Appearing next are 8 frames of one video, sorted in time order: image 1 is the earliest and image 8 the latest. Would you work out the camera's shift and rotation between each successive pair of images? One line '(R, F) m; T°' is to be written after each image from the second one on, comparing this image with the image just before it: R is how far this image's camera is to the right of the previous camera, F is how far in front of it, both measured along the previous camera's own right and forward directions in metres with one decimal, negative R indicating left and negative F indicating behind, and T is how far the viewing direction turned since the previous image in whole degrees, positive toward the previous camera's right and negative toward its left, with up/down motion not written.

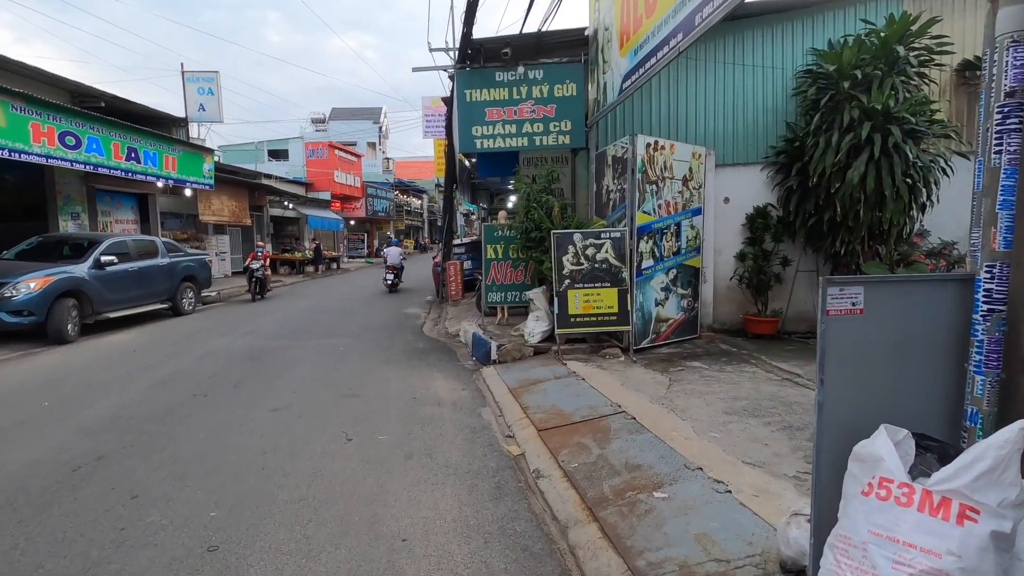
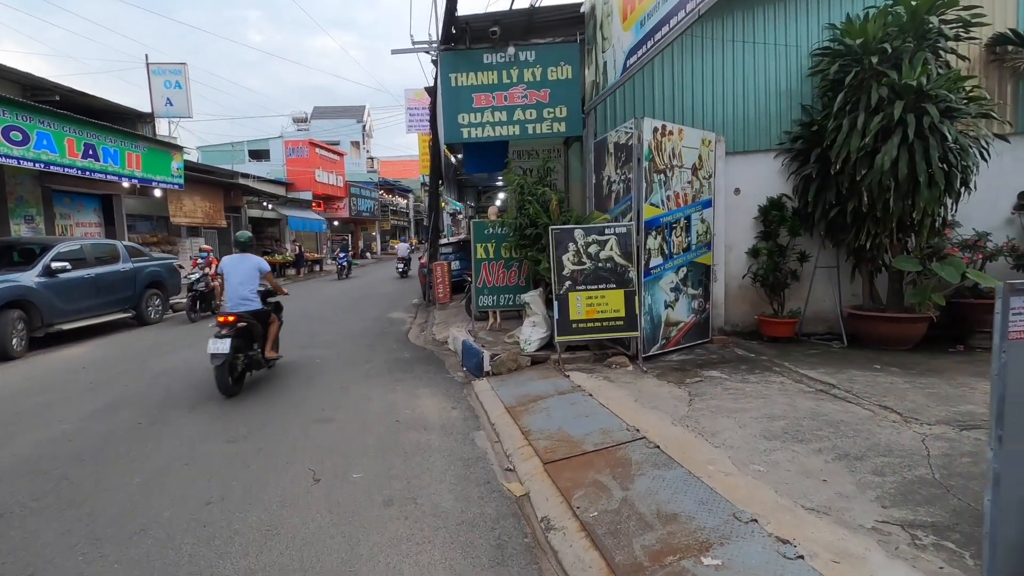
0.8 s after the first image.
(-0.1, +0.8) m; +1°
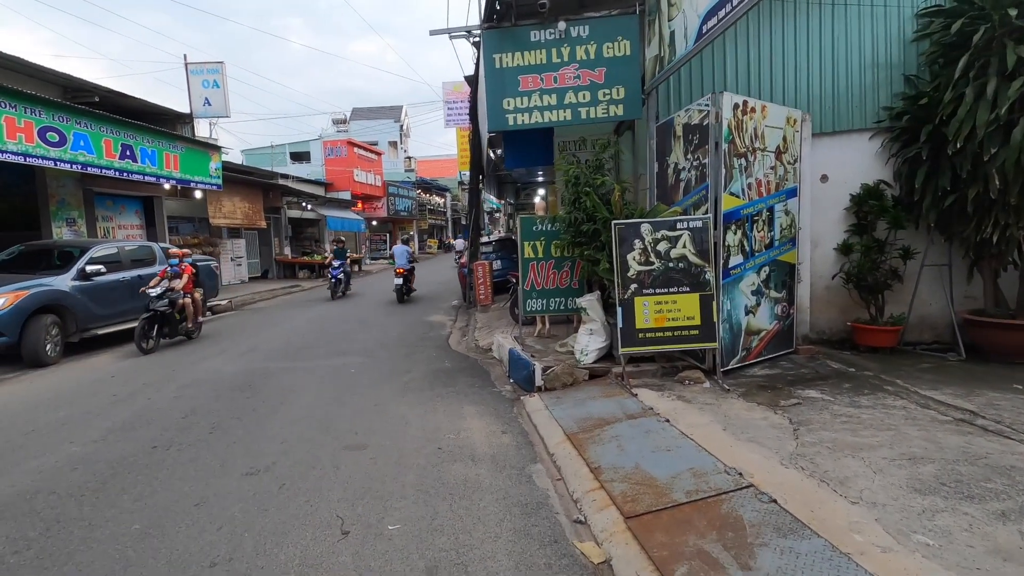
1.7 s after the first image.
(-0.2, +0.8) m; -4°
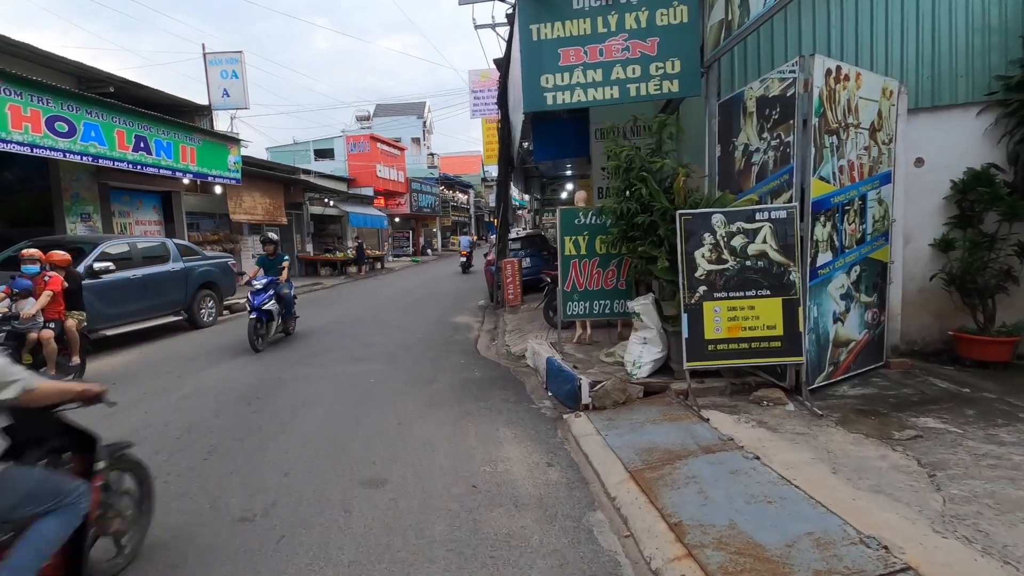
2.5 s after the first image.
(-0.2, +0.8) m; -2°
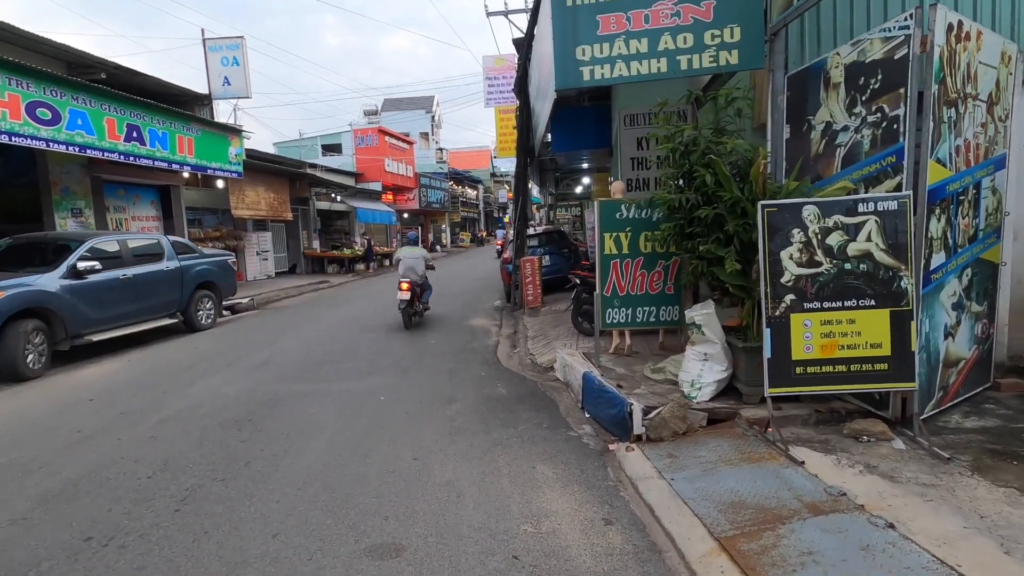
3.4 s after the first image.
(-0.2, +0.9) m; -1°
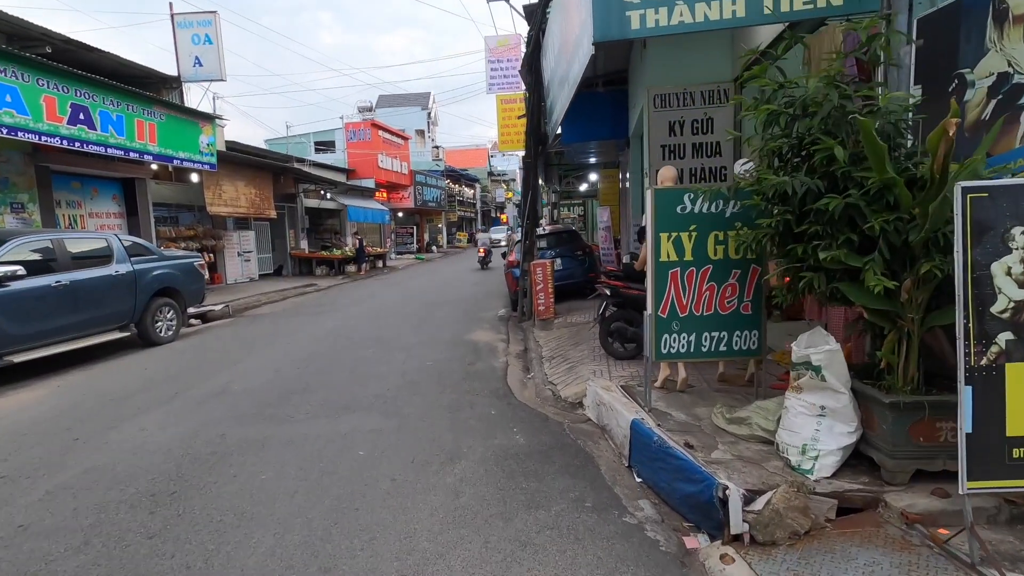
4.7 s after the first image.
(-0.2, +1.4) m; 0°
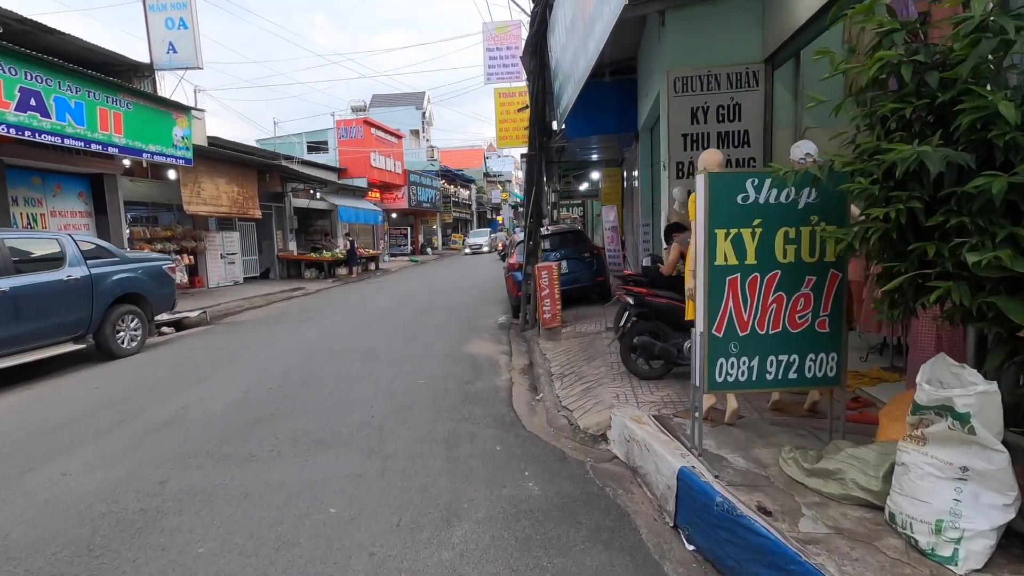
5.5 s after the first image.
(-0.1, +0.9) m; +1°
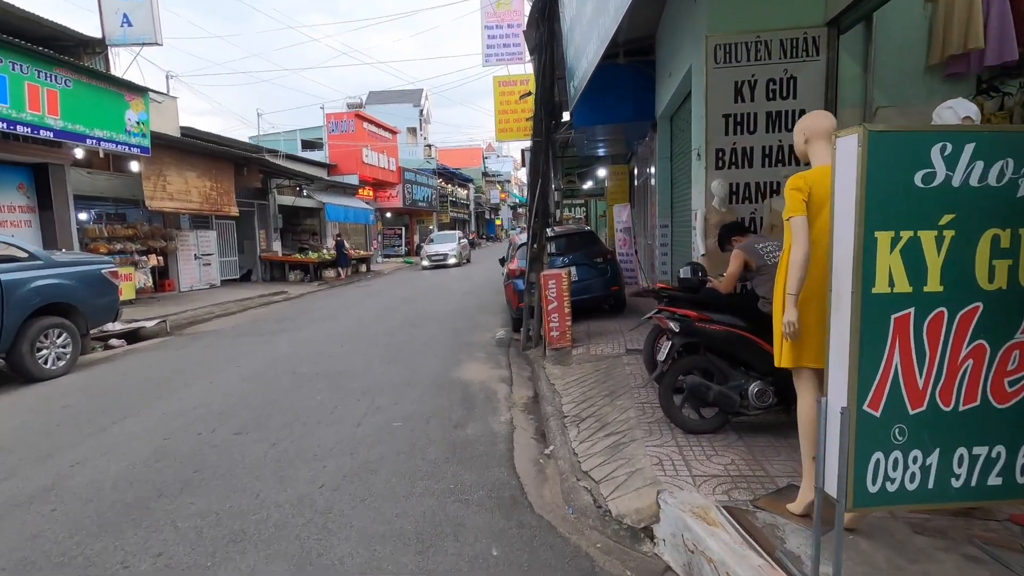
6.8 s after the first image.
(0.0, +1.4) m; 0°
